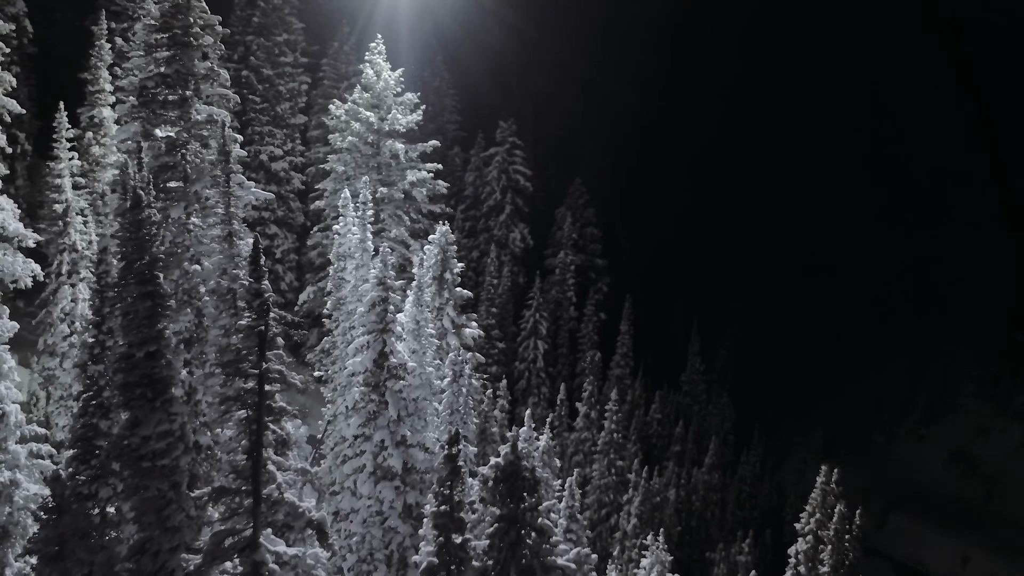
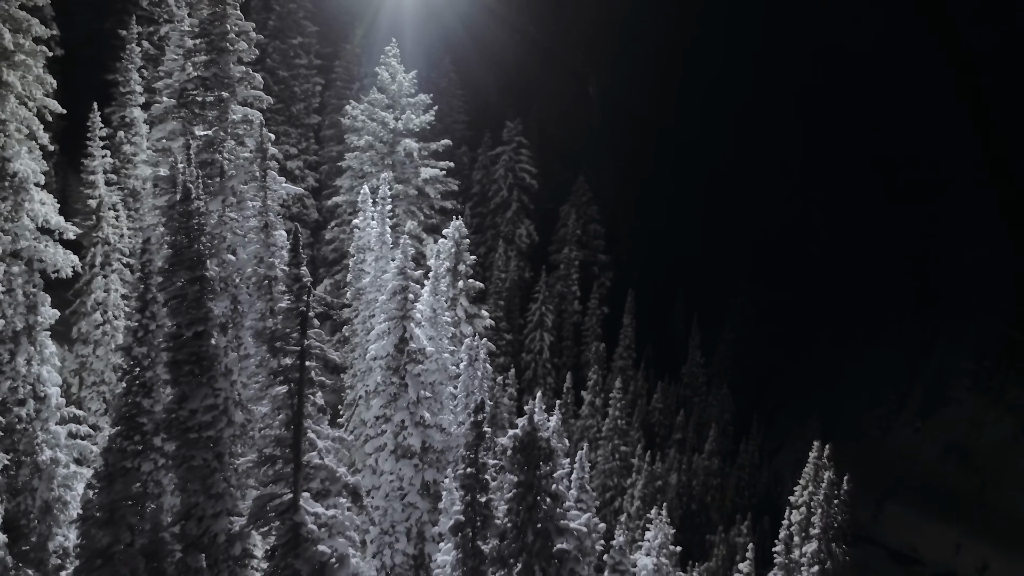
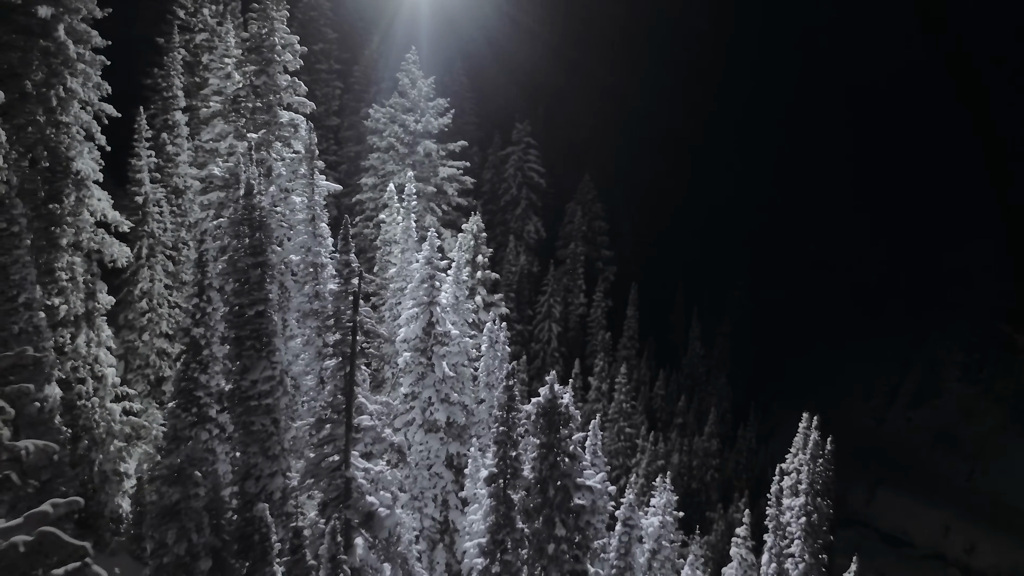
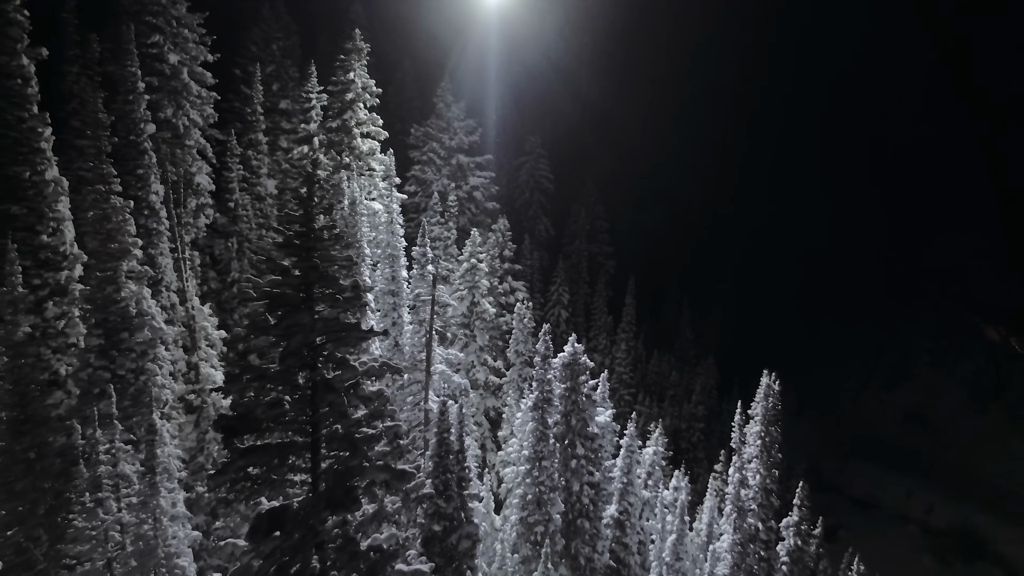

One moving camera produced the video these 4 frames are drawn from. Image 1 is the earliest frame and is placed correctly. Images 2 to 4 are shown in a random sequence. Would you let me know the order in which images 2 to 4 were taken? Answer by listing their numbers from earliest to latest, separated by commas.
2, 3, 4
